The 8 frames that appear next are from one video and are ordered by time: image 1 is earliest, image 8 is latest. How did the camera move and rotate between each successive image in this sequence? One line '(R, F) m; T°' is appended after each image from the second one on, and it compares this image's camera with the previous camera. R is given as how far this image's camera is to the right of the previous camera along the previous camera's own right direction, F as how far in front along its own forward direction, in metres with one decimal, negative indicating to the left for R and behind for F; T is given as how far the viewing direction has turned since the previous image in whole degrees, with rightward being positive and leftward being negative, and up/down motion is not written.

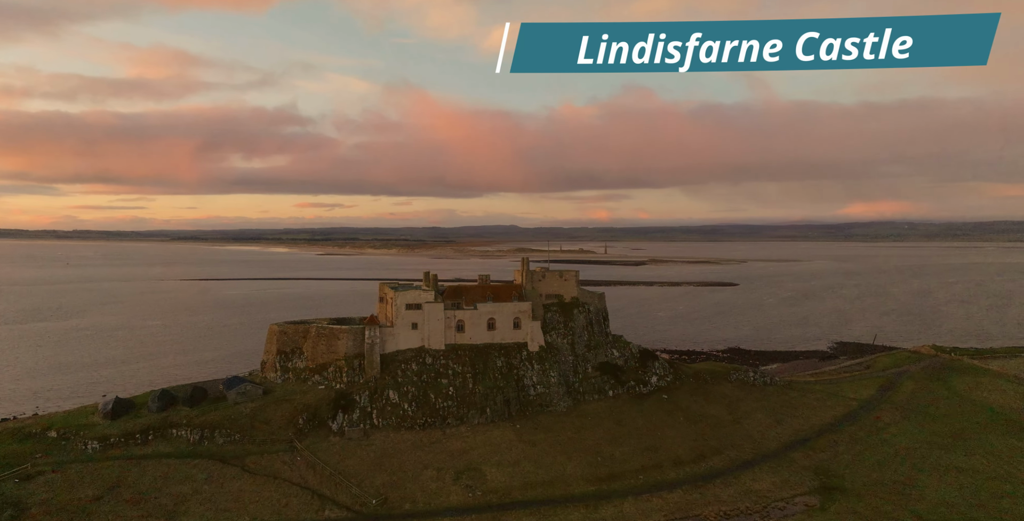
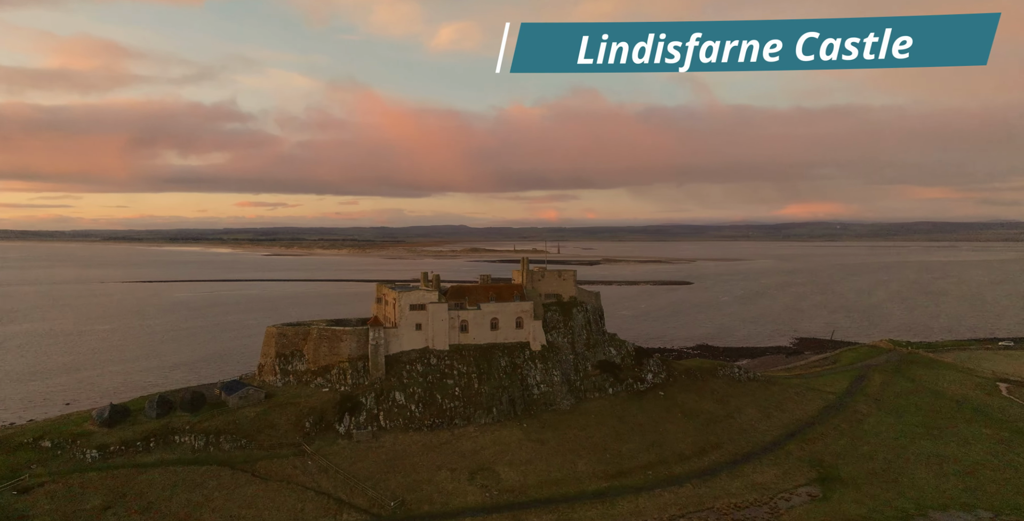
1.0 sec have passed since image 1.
(-3.6, 0.0) m; +4°
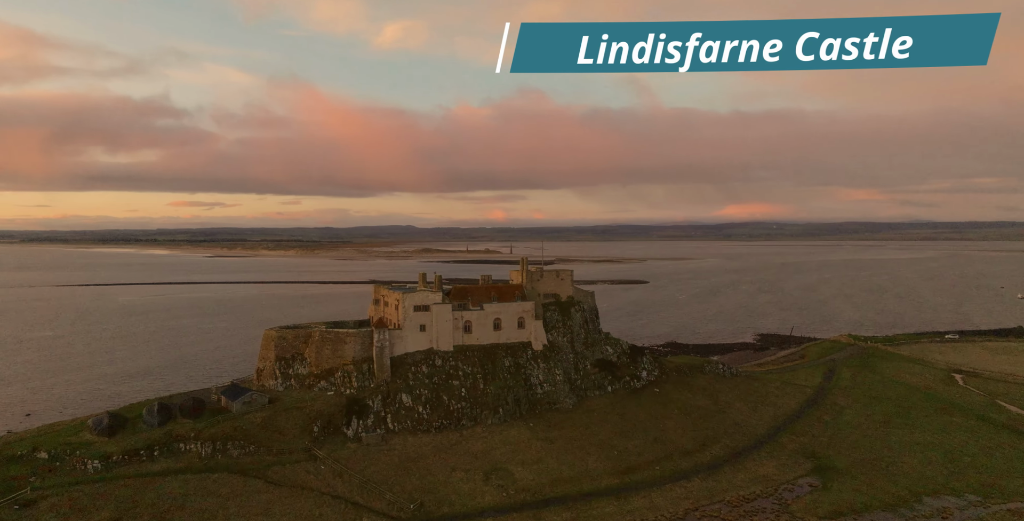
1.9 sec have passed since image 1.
(-3.6, 0.0) m; +4°
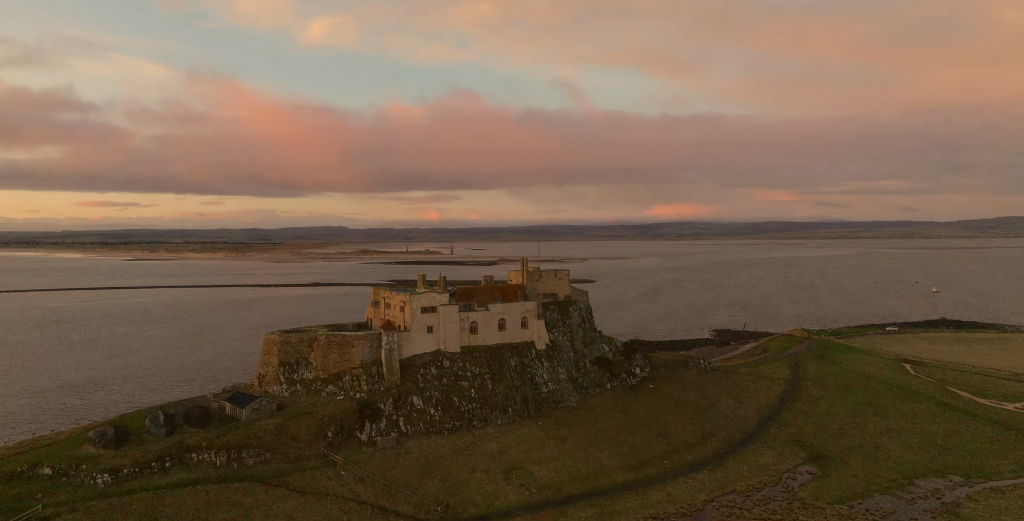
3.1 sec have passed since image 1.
(-4.6, 0.0) m; +5°
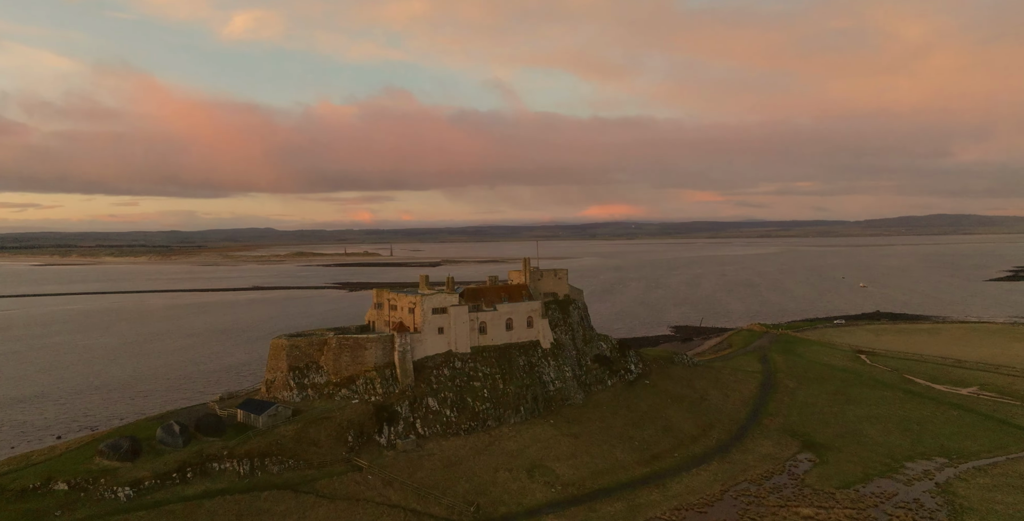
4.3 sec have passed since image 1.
(-4.7, -0.1) m; +5°
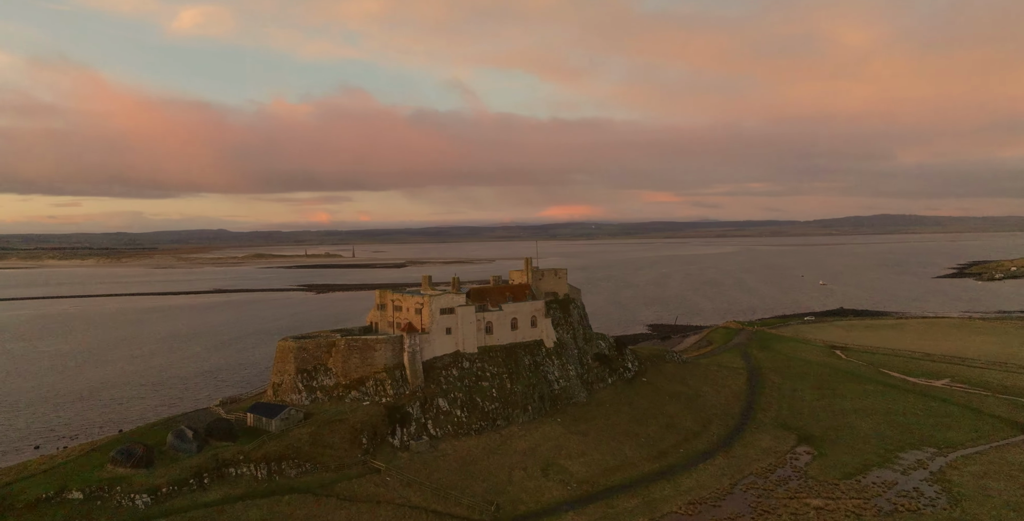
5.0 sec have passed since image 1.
(-2.9, -0.1) m; +3°
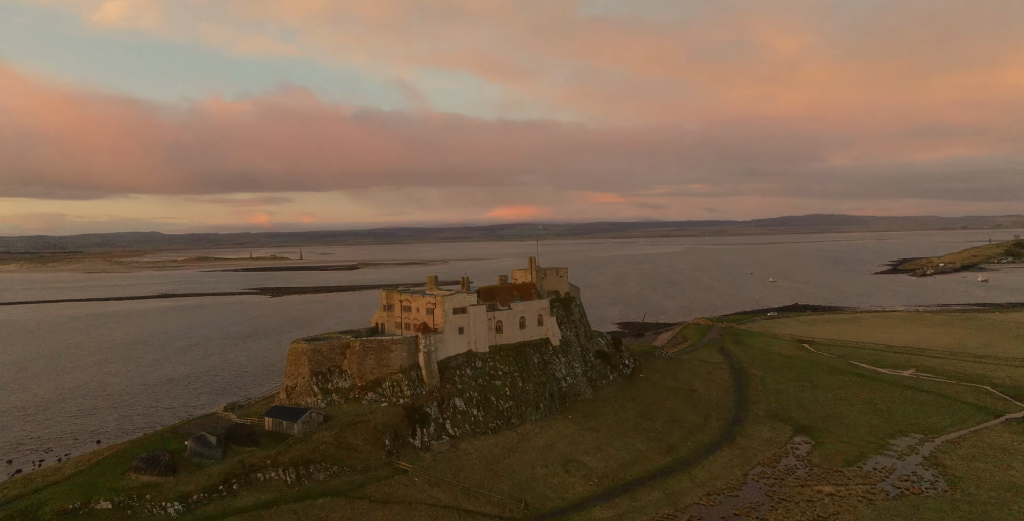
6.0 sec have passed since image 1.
(-4.0, -0.1) m; +4°
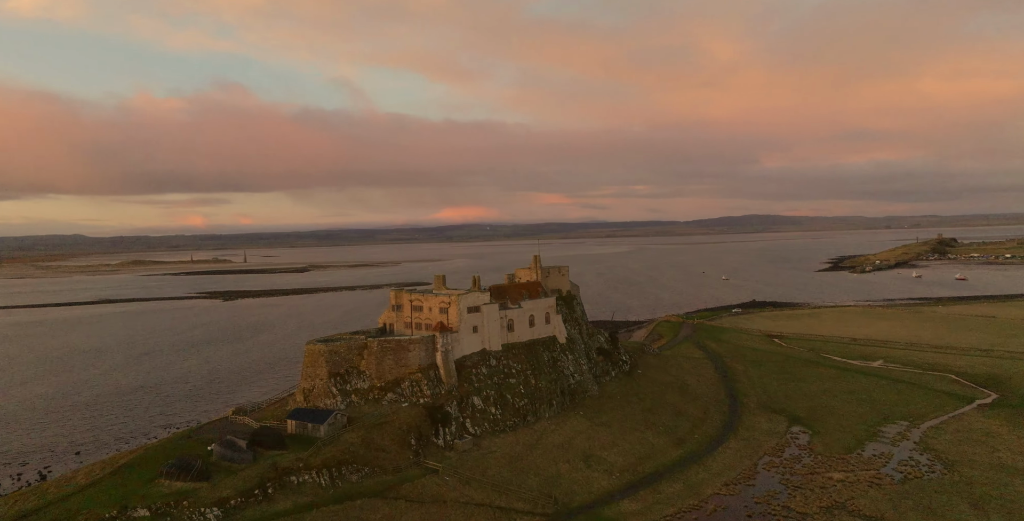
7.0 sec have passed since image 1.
(-4.1, -0.2) m; +4°
